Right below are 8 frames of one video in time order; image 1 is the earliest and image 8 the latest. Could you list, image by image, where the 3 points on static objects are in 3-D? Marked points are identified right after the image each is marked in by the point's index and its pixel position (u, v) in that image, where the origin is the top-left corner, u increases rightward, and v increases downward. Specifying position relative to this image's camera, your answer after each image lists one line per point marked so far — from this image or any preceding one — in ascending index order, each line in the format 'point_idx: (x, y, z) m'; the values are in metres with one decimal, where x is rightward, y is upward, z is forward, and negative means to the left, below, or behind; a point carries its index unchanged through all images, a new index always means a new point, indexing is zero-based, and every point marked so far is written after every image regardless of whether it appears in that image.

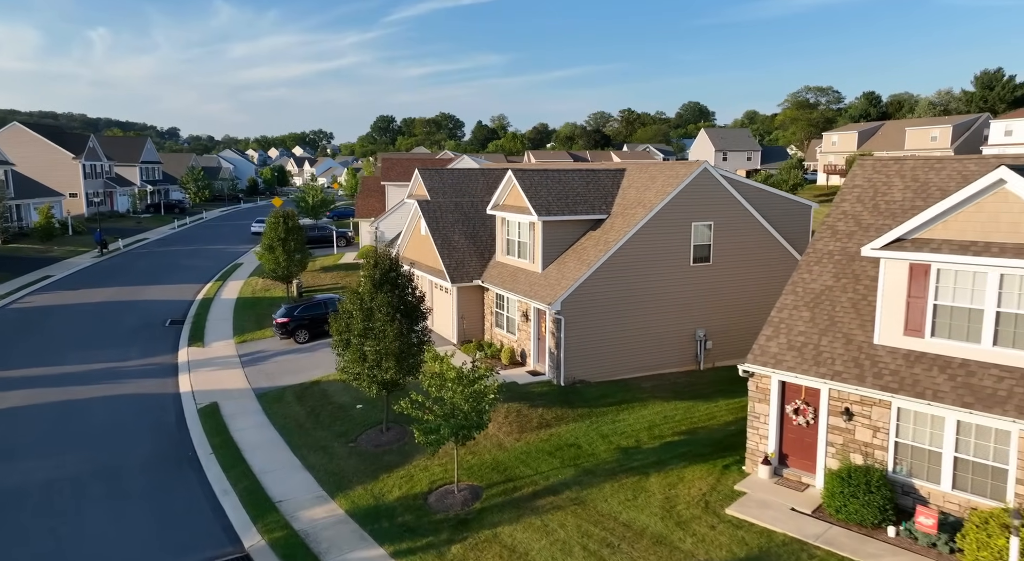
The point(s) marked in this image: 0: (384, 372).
0: (-3.0, -2.2, +16.5) m
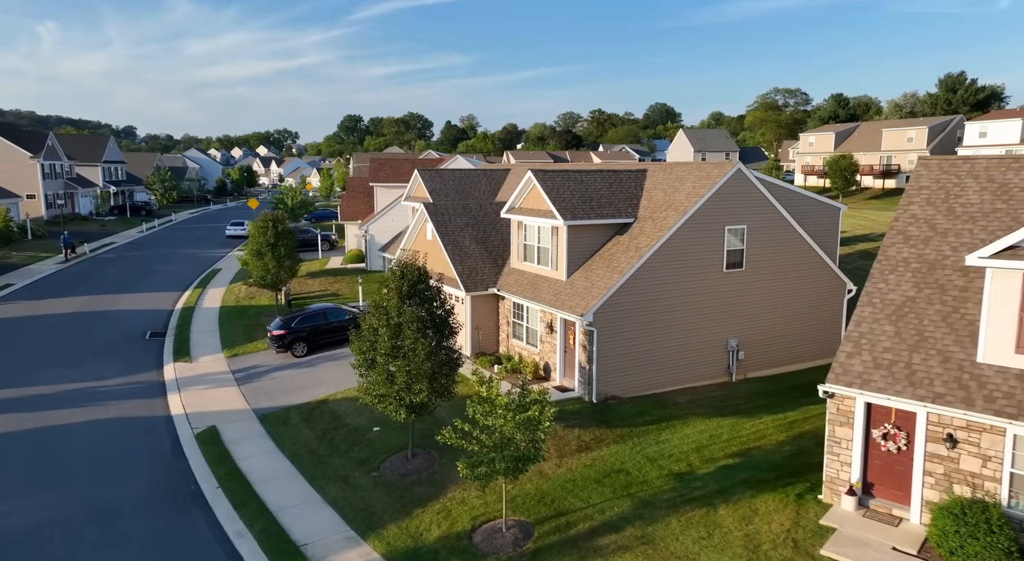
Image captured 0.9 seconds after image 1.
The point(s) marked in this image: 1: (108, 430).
0: (-2.1, -2.5, +14.9) m
1: (-11.0, -4.1, +19.0) m
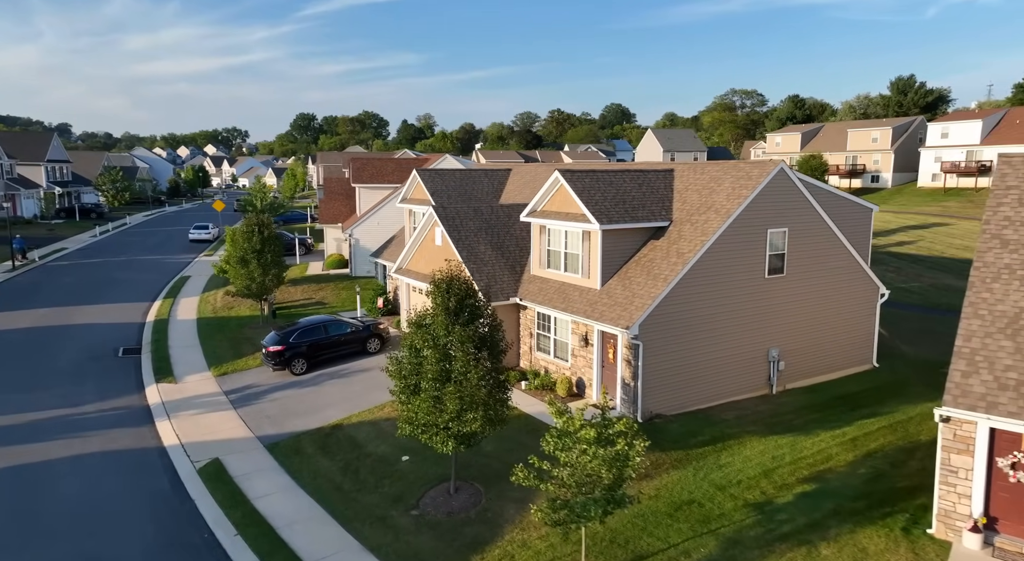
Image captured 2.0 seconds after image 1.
0: (-0.9, -2.7, +13.2) m
1: (-10.0, -4.4, +16.7) m
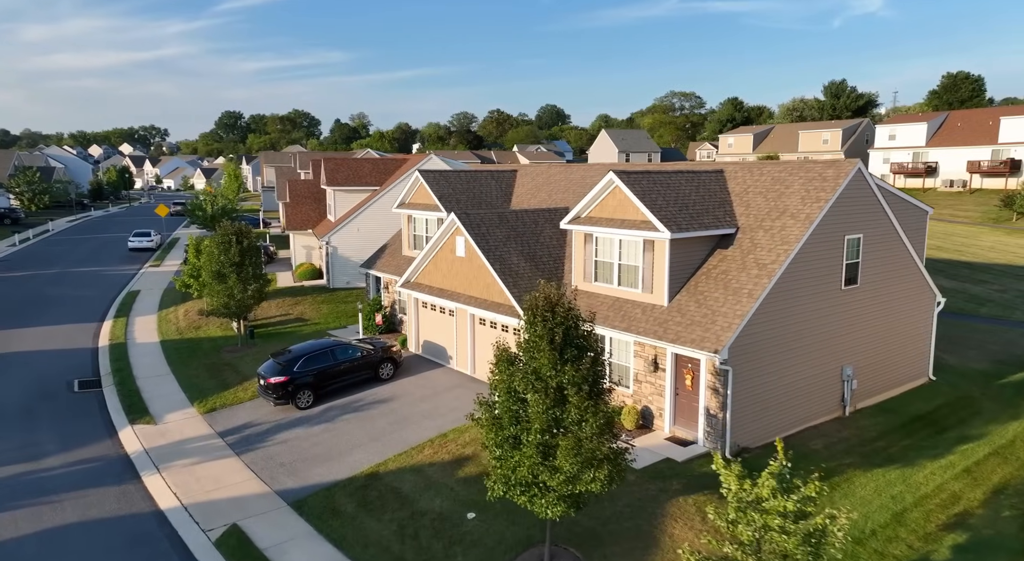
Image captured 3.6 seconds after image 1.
0: (+1.1, -3.2, +10.7) m
1: (-8.3, -5.0, +13.3) m
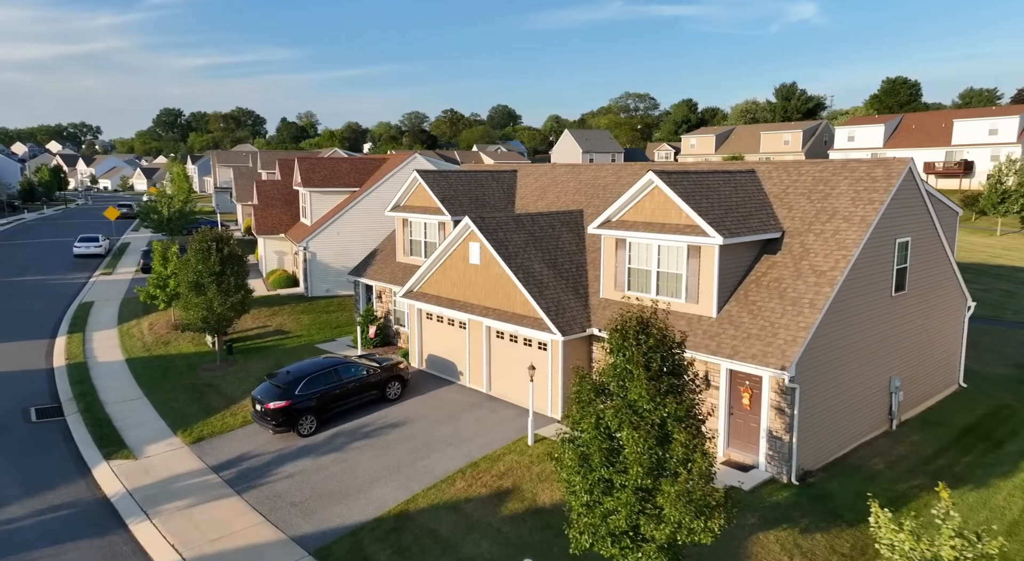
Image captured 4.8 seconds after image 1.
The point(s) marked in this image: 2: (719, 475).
0: (+2.4, -3.4, +9.2) m
1: (-7.2, -5.3, +11.1) m
2: (+4.0, -3.8, +13.9) m
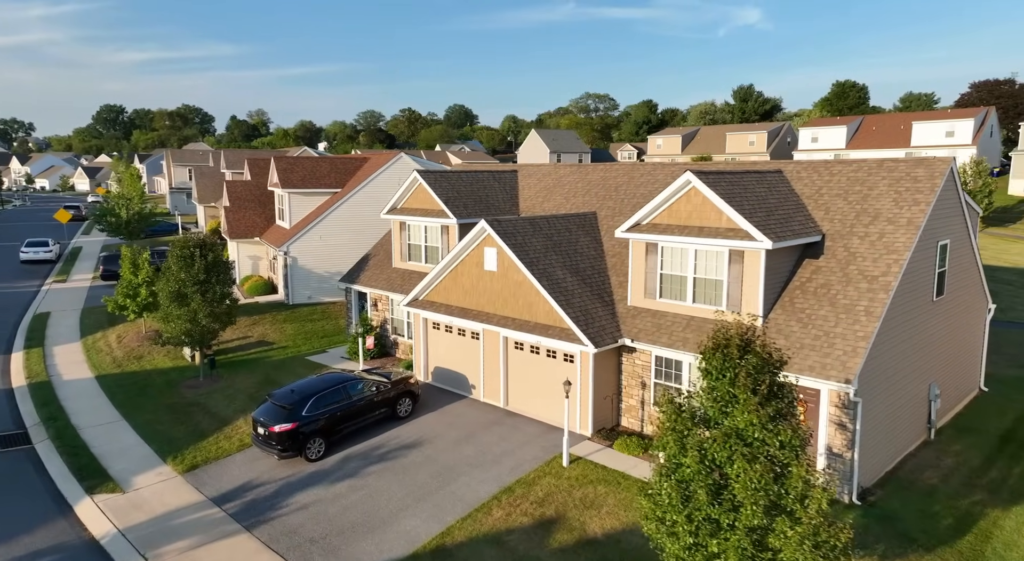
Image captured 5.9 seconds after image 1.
0: (+3.5, -3.5, +8.2) m
1: (-6.1, -5.6, +9.4) m
2: (+4.8, -4.0, +13.0) m
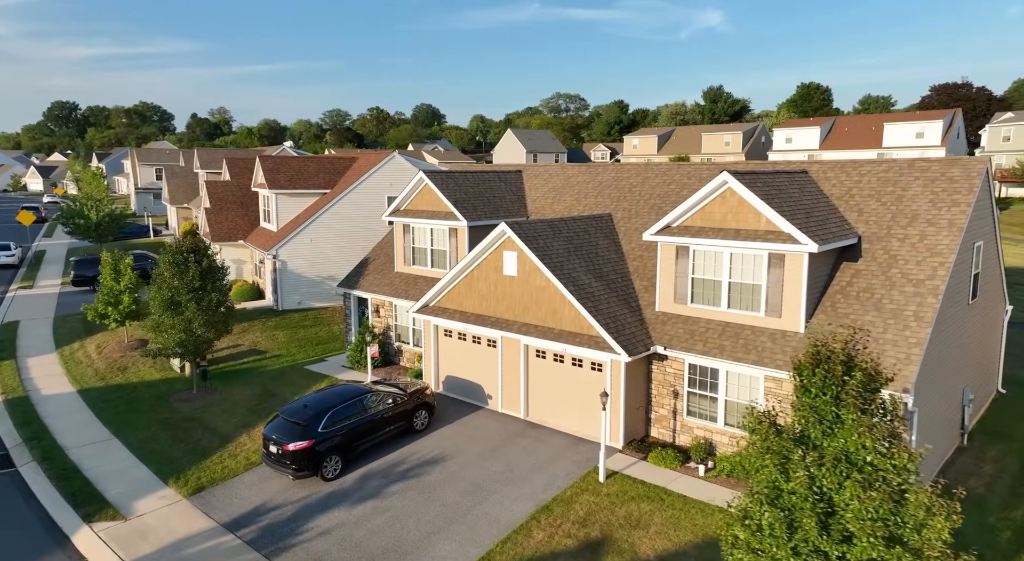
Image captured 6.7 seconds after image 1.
0: (+4.5, -3.6, +7.6) m
1: (-5.1, -5.7, +8.4) m
2: (+5.5, -4.0, +12.5) m
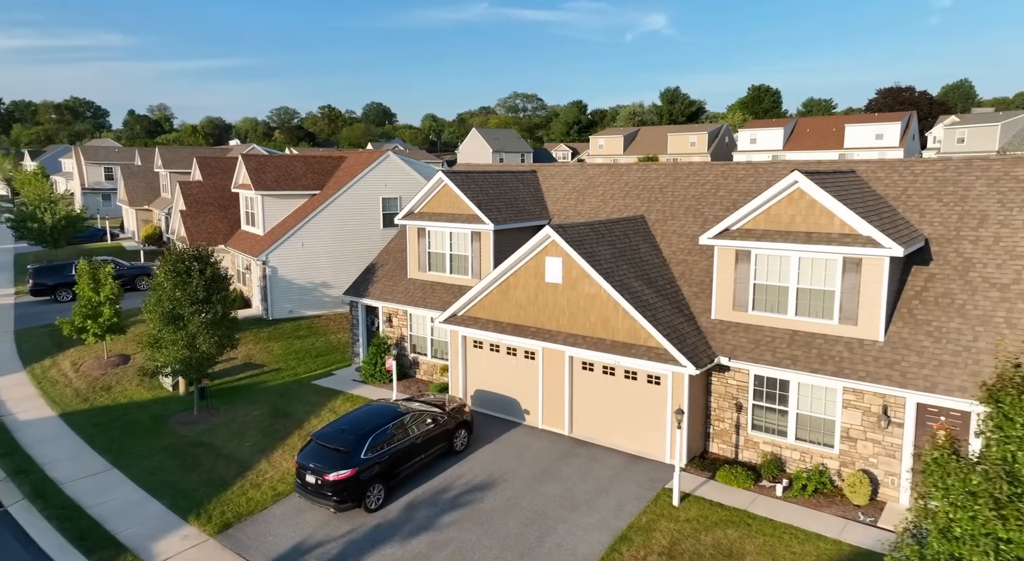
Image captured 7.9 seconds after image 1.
0: (+6.2, -3.8, +6.8) m
1: (-3.4, -5.9, +6.9) m
2: (+6.9, -4.2, +11.7) m
